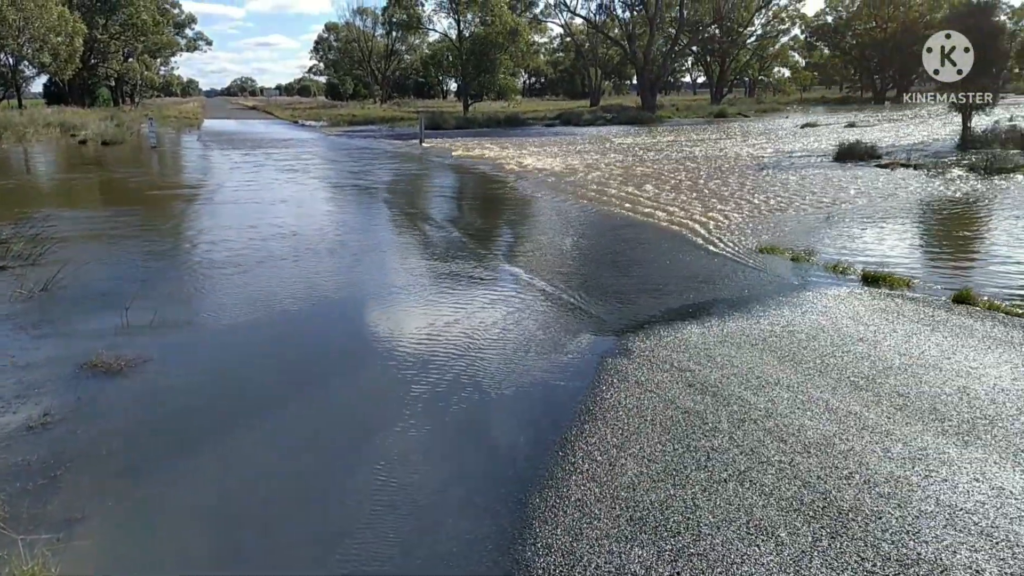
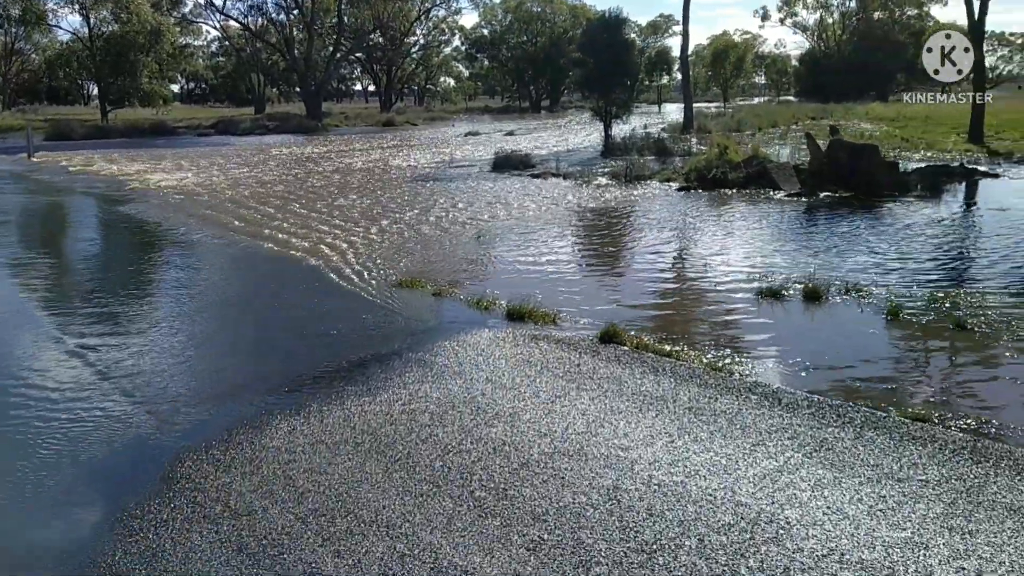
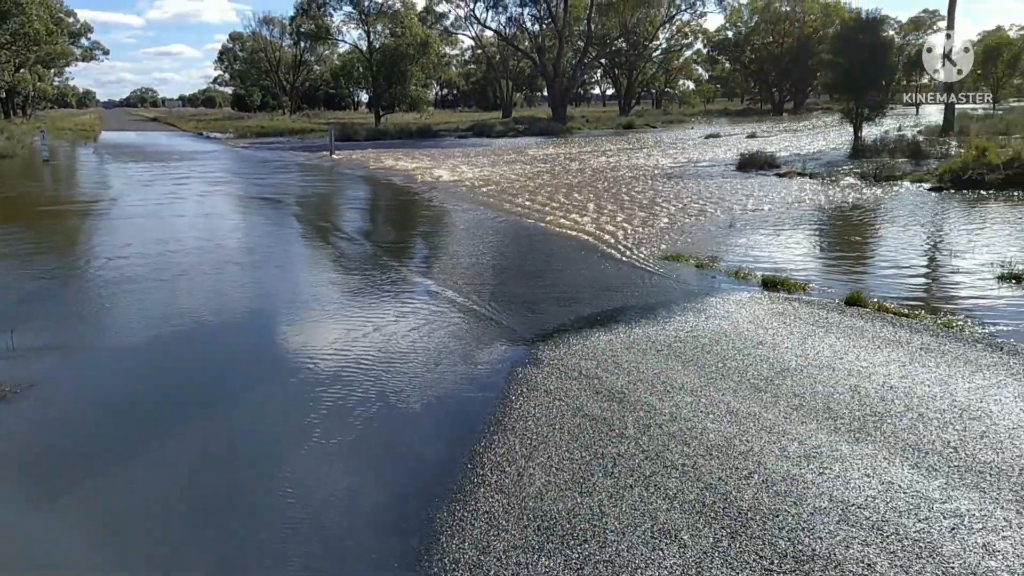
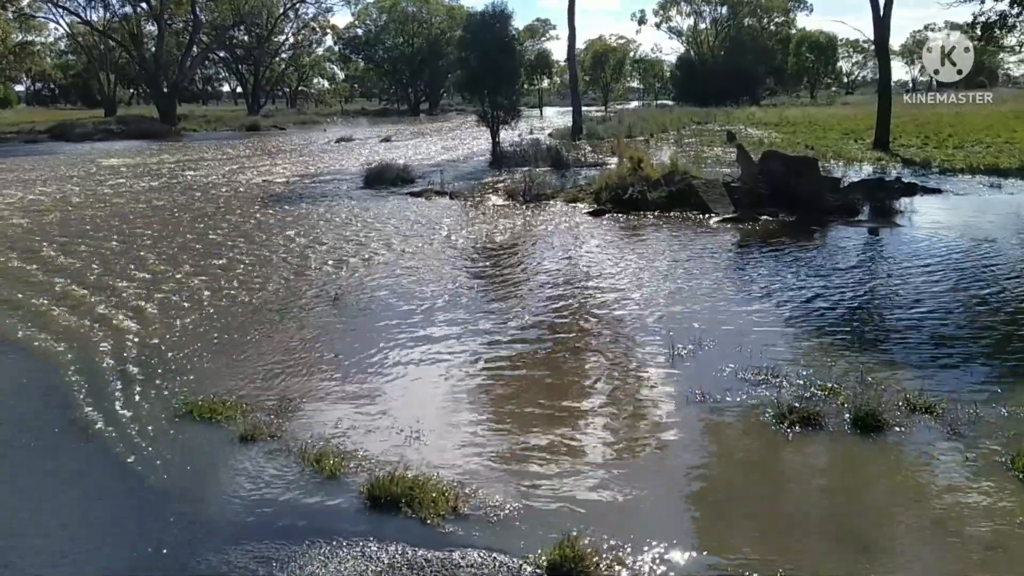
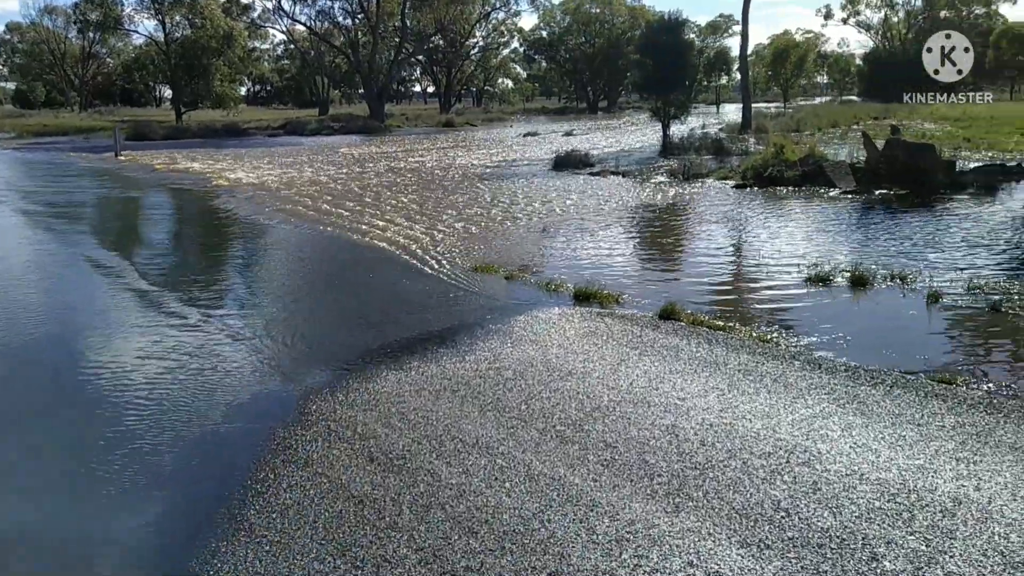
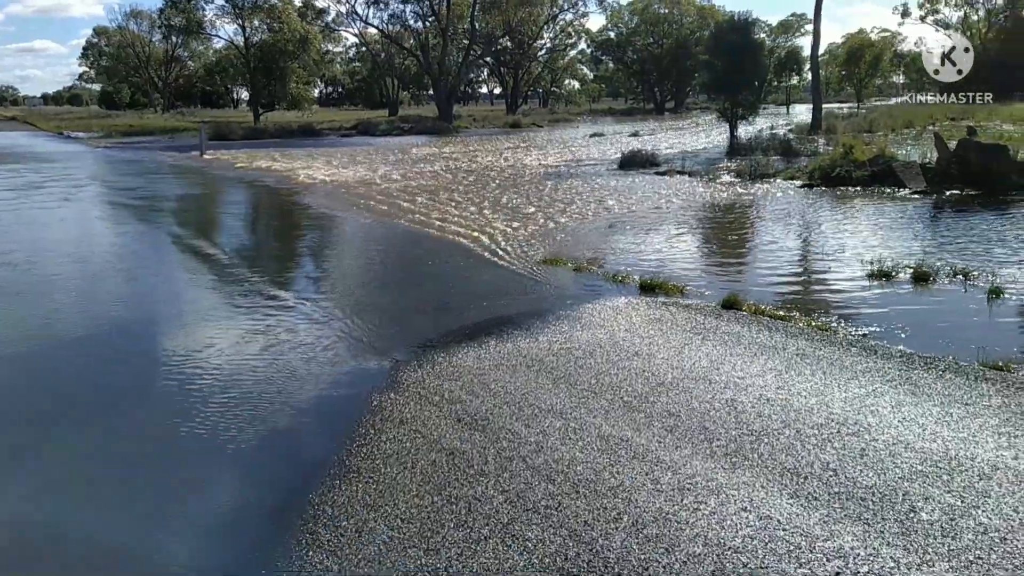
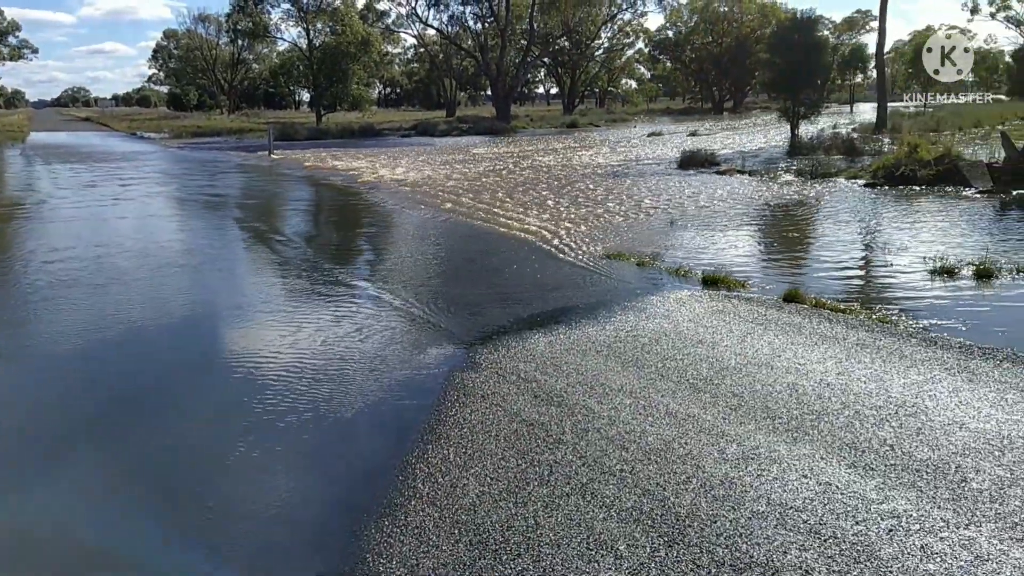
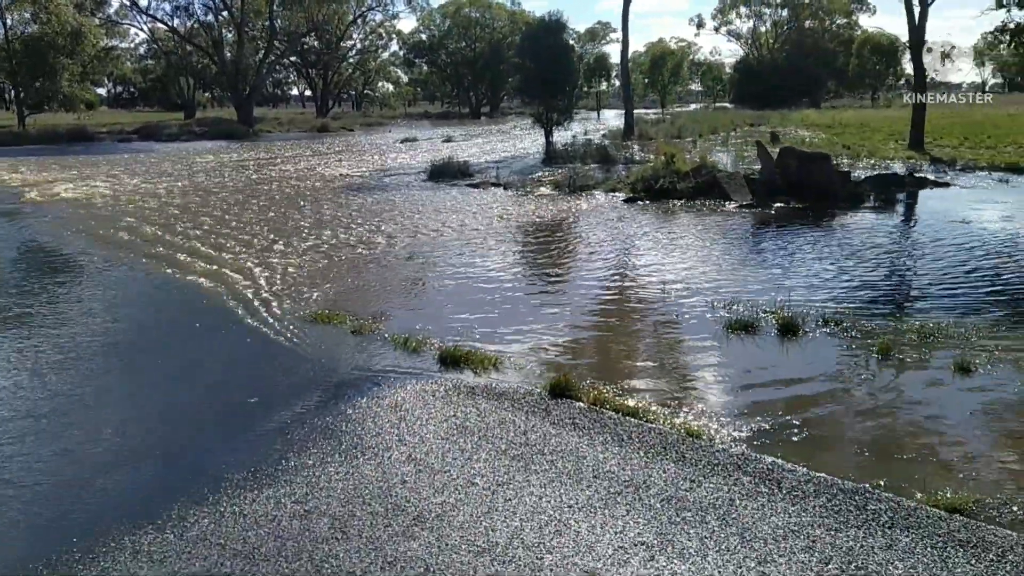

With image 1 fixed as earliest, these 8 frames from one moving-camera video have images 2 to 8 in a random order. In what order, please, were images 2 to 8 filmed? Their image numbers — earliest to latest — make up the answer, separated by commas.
3, 7, 6, 5, 2, 8, 4
